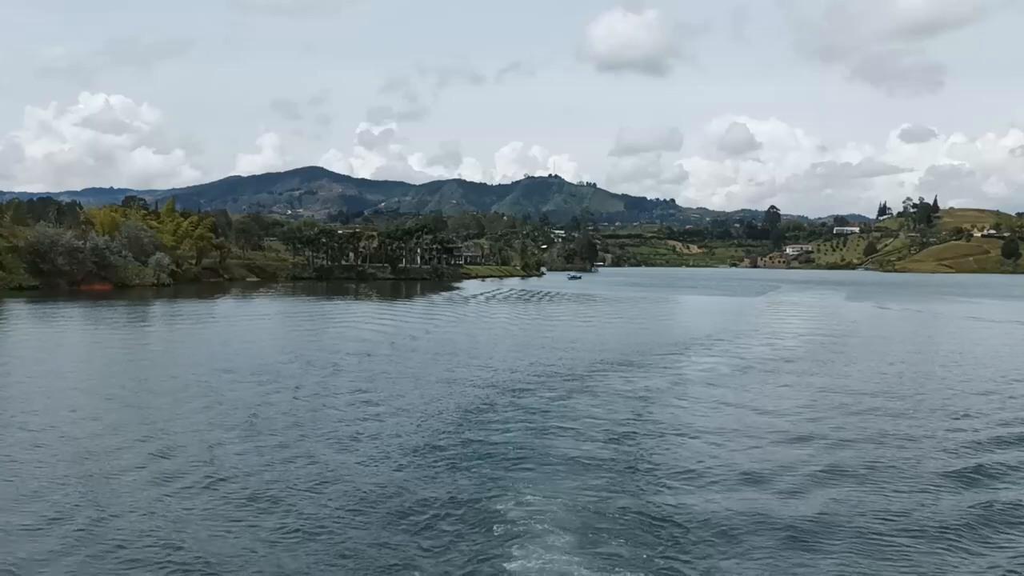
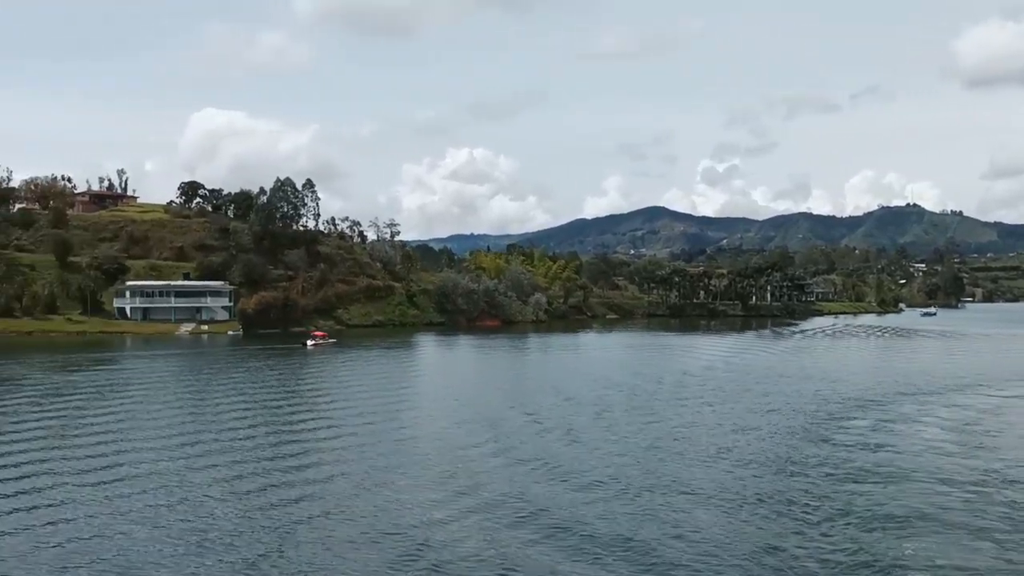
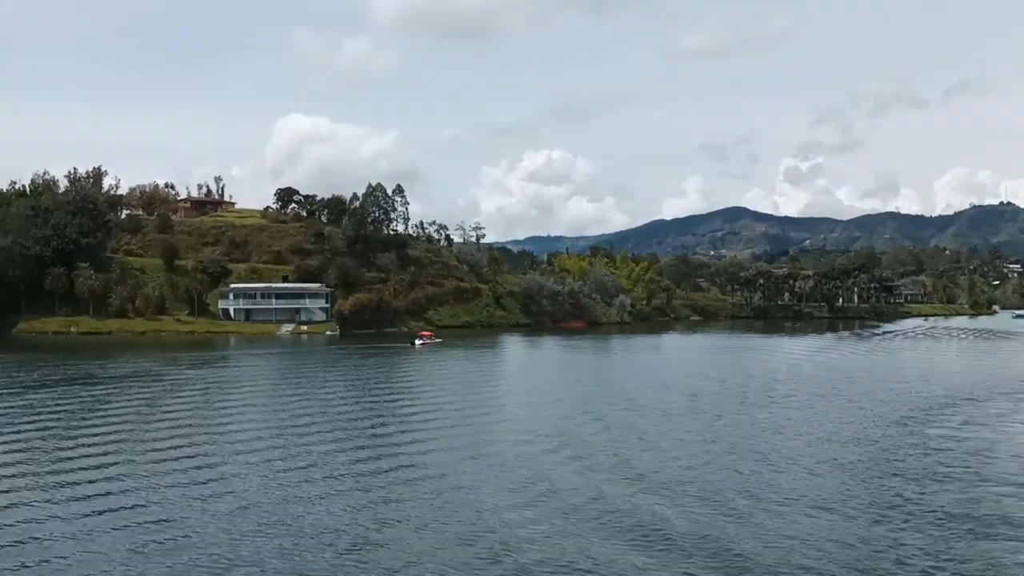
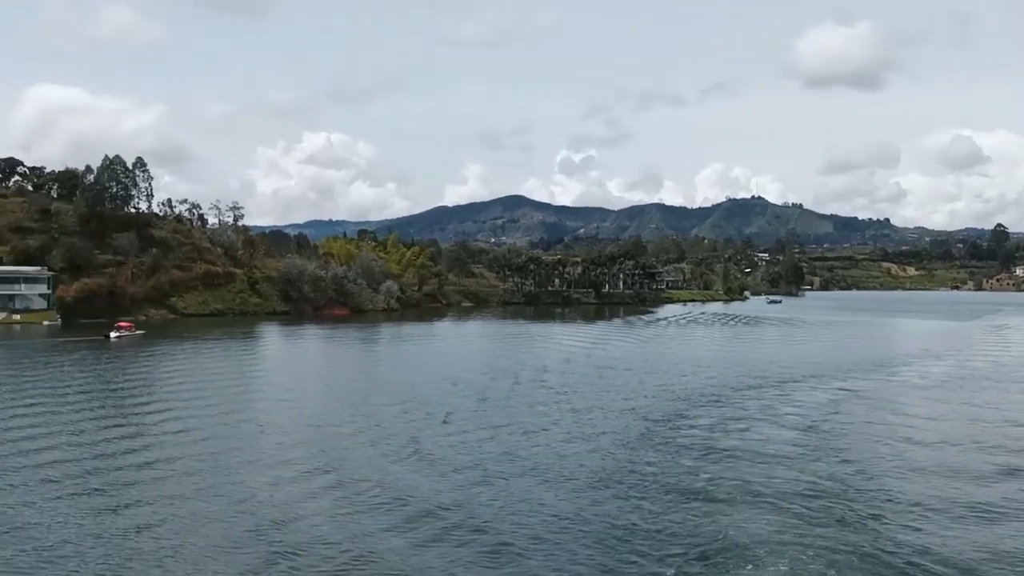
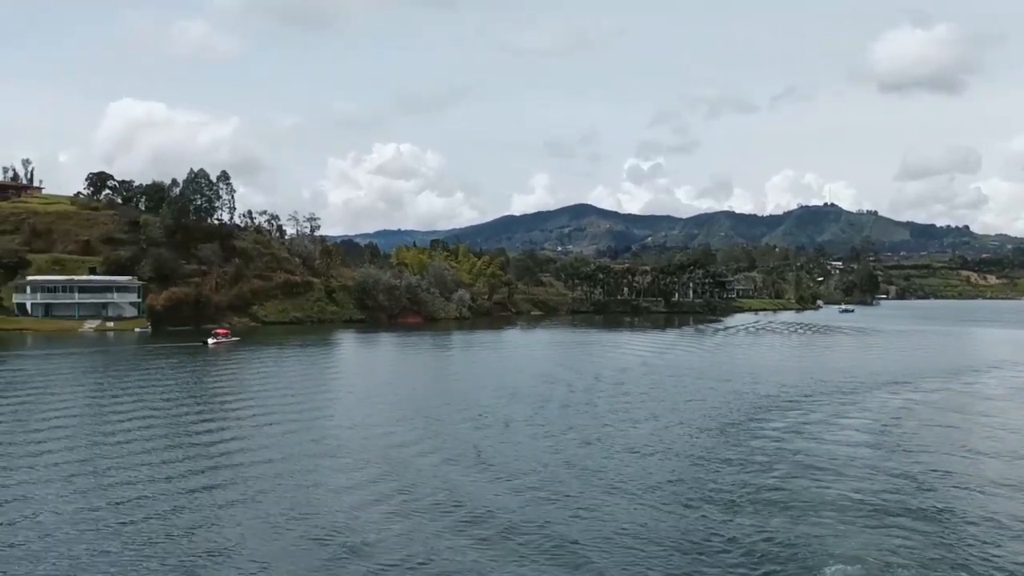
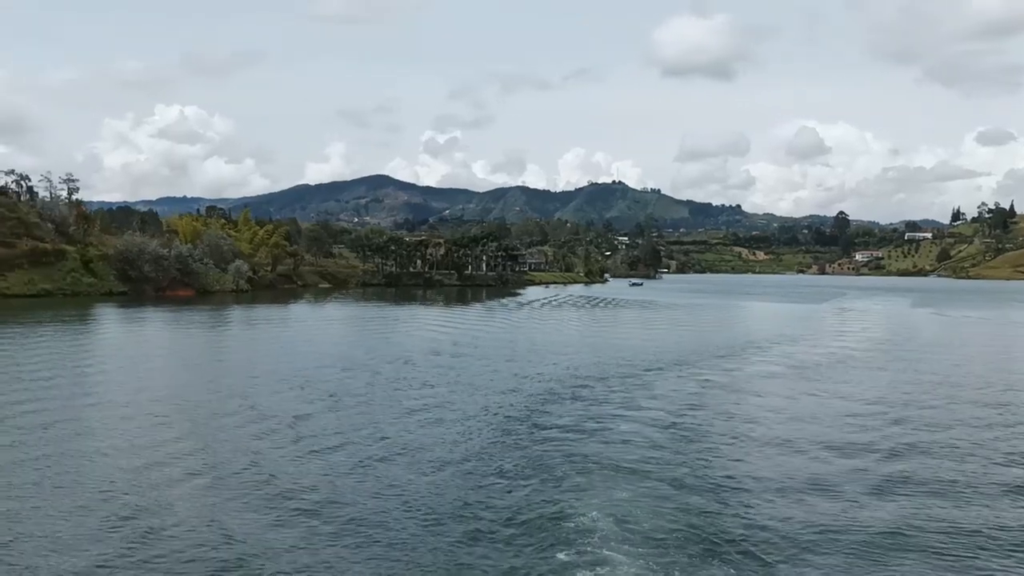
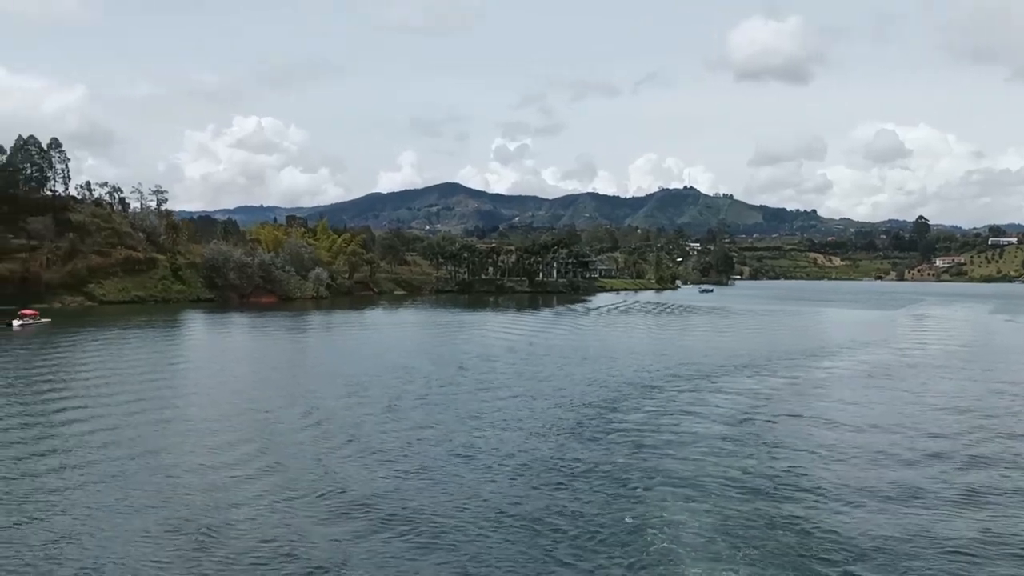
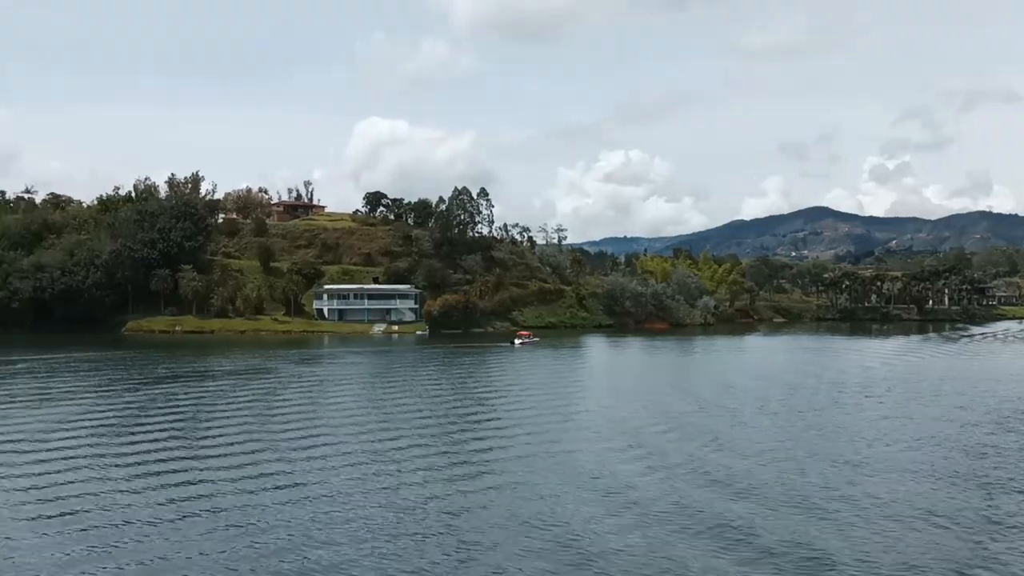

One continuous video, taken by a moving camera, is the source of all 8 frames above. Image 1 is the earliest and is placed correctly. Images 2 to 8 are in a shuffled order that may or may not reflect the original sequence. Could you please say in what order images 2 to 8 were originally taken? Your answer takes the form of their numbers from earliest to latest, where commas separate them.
6, 7, 4, 5, 2, 3, 8
